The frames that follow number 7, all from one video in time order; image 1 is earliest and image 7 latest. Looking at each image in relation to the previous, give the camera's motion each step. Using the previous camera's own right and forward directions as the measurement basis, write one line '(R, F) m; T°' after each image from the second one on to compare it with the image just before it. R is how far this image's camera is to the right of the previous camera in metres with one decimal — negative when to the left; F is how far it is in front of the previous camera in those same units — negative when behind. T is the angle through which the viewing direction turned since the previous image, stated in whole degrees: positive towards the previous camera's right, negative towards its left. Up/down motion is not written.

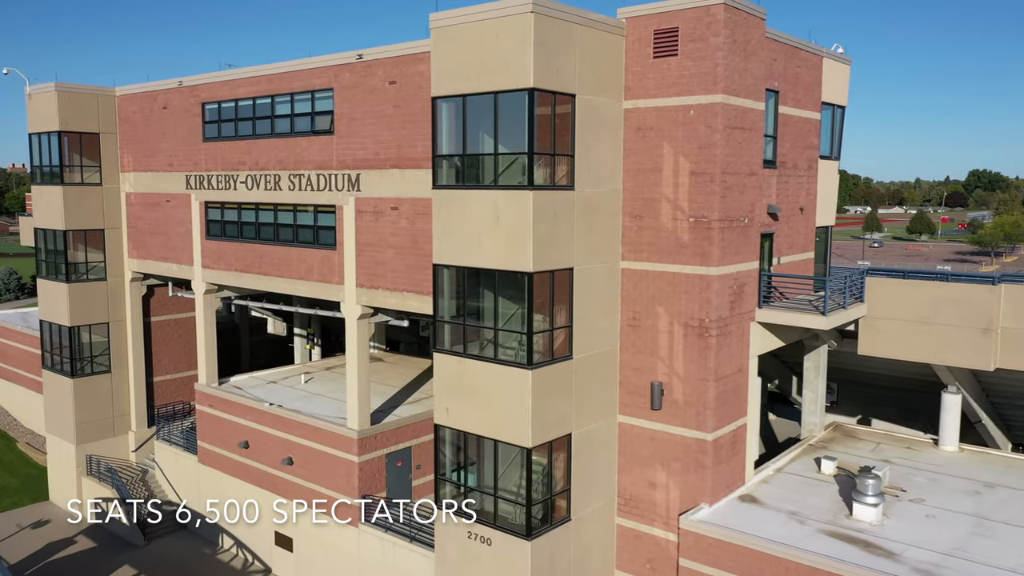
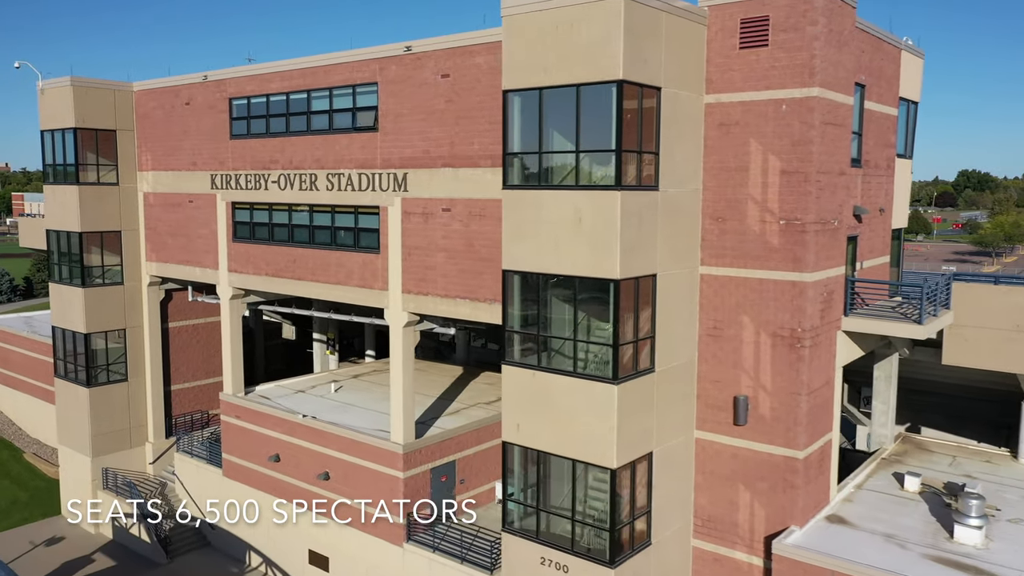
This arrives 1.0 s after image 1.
(-1.9, +1.3) m; +1°
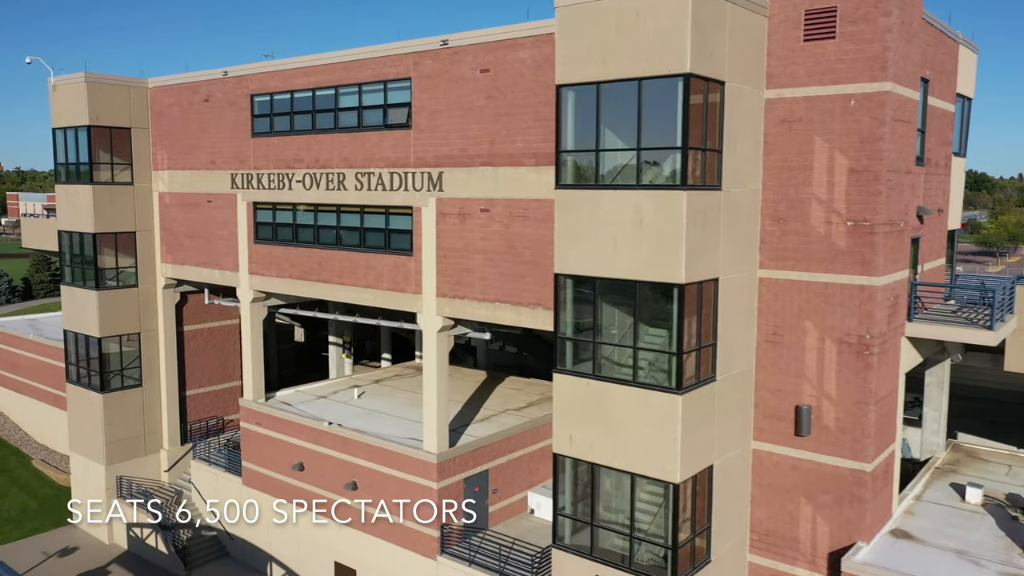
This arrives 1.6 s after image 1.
(-1.2, +0.8) m; 0°
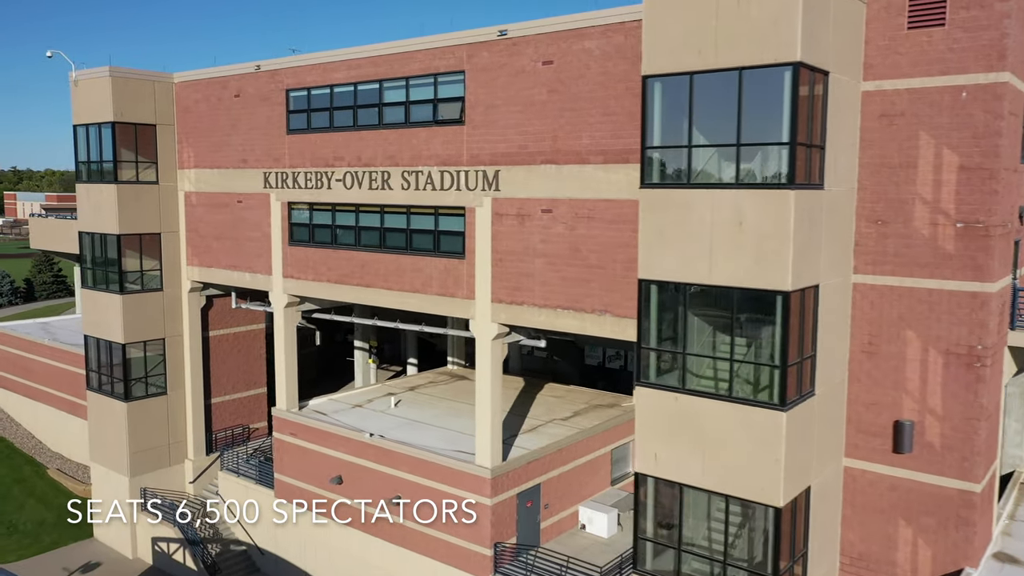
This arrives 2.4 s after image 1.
(-1.6, +1.2) m; 0°
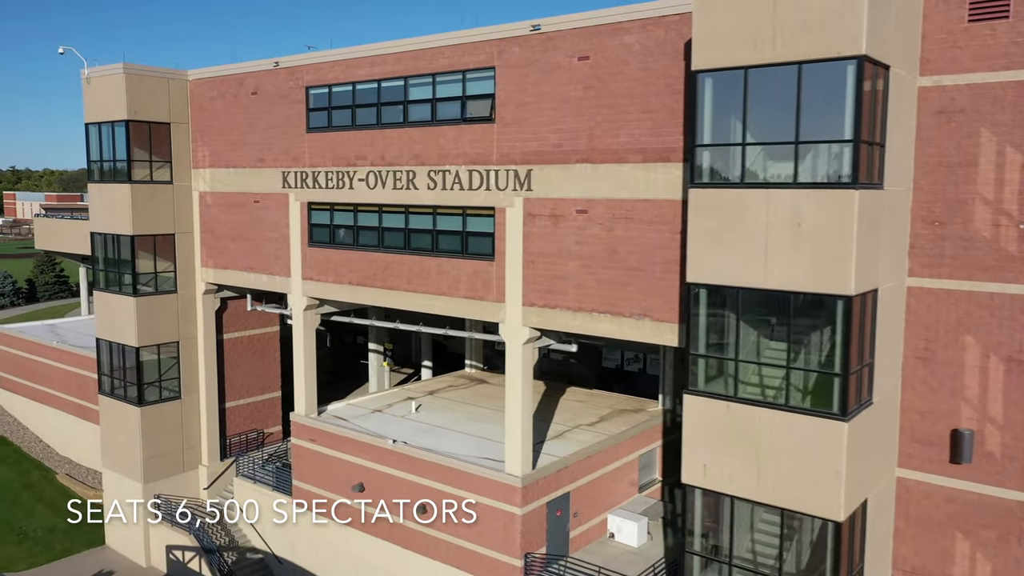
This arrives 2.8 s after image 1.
(-0.8, +0.6) m; 0°
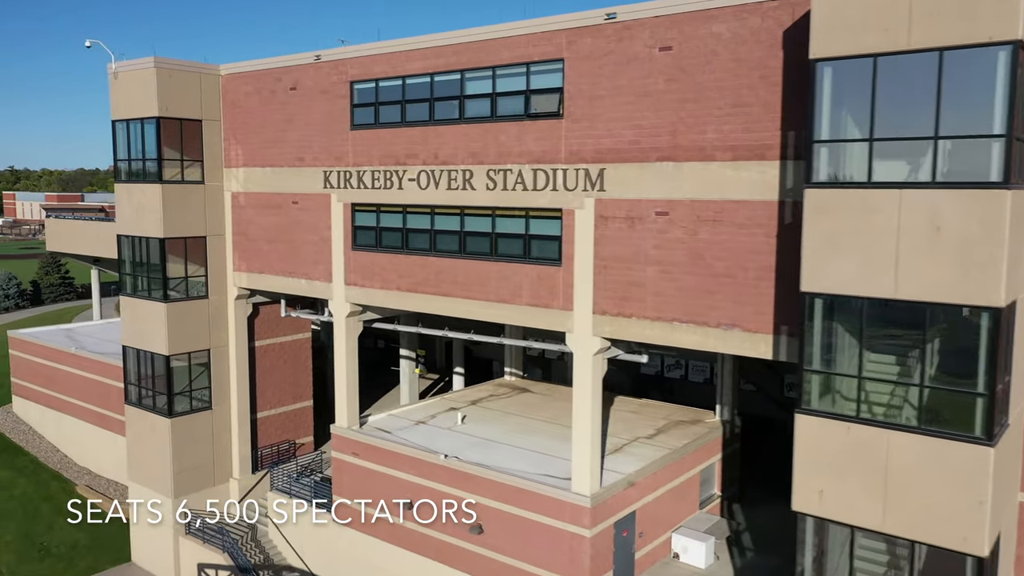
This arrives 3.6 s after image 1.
(-1.6, +1.3) m; 0°
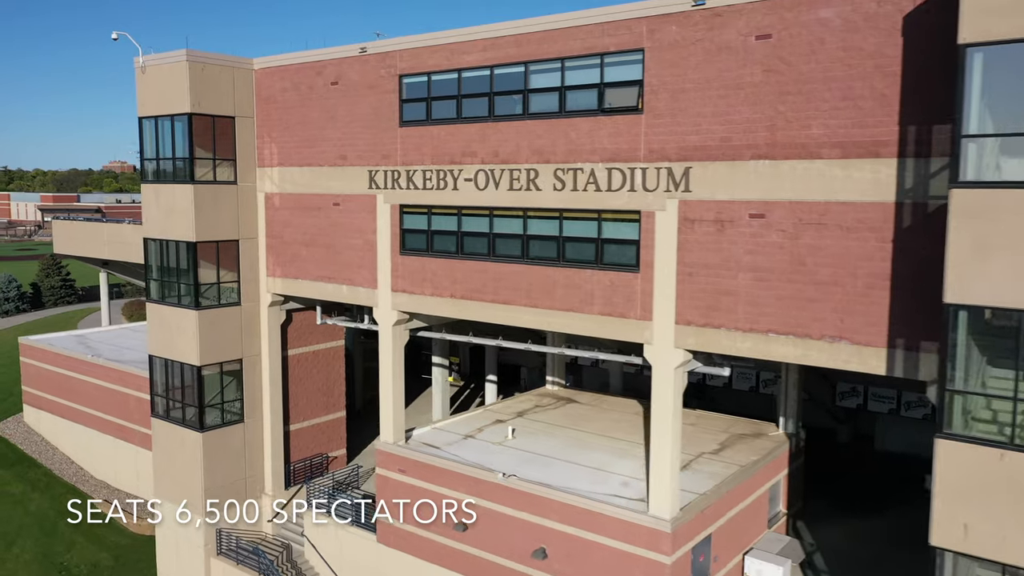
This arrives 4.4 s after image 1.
(-1.7, +1.4) m; 0°
